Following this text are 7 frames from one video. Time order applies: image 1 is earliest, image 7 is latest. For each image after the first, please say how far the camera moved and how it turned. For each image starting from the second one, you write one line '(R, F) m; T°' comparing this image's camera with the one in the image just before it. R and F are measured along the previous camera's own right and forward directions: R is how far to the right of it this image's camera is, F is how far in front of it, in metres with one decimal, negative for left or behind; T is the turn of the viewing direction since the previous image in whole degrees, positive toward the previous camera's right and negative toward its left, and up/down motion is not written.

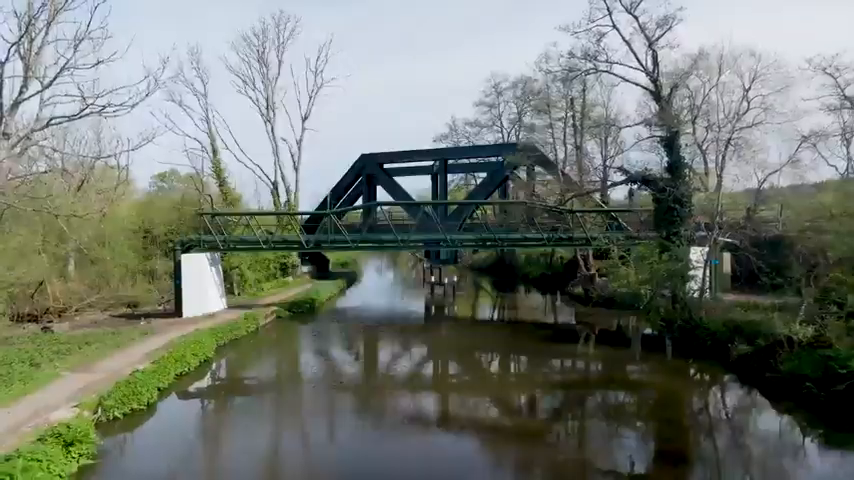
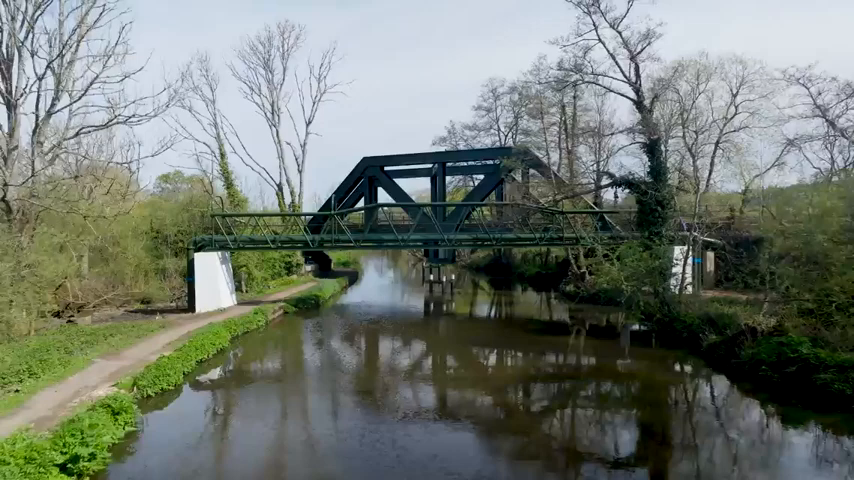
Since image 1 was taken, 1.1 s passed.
(0.0, -1.1) m; 0°
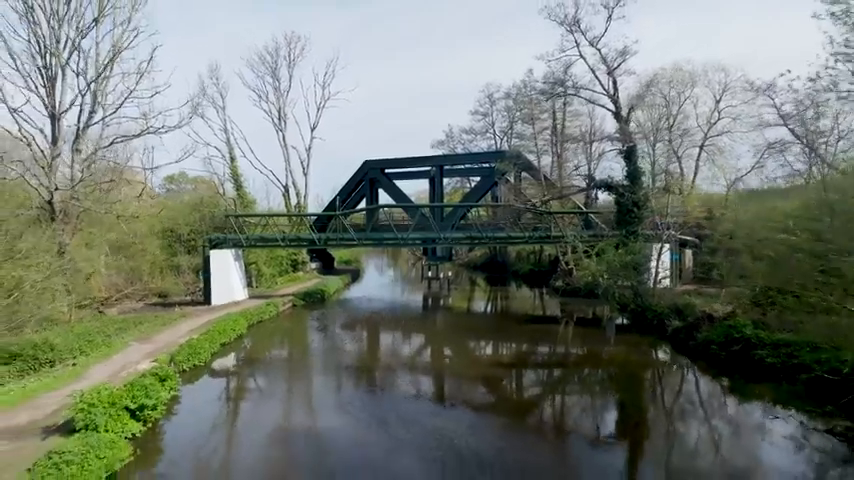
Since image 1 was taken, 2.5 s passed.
(+0.1, -1.5) m; 0°
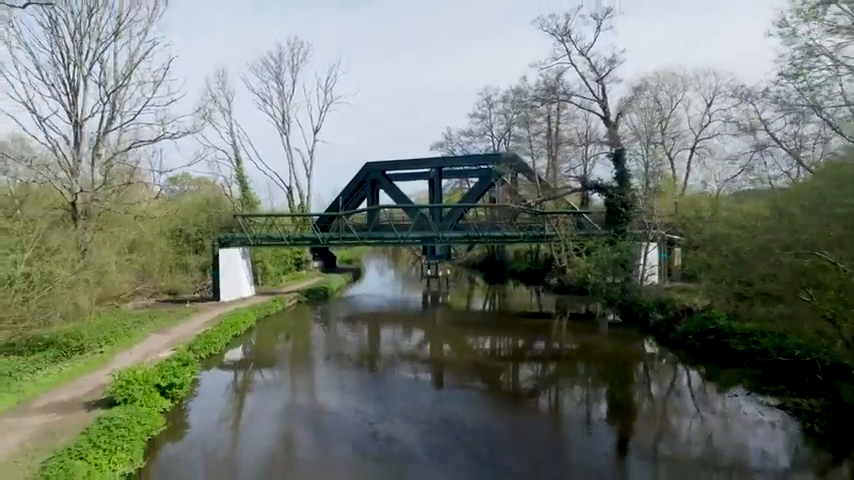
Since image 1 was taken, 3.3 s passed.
(+0.1, -0.9) m; 0°
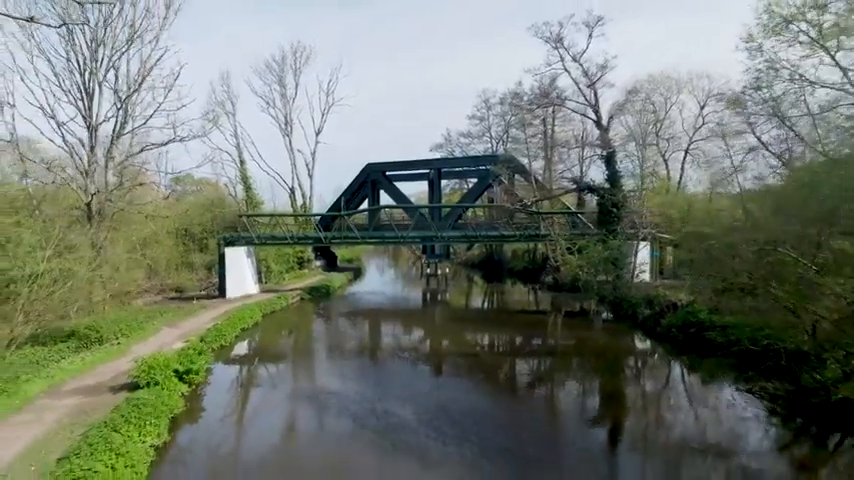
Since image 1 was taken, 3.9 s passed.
(+0.1, -0.7) m; 0°
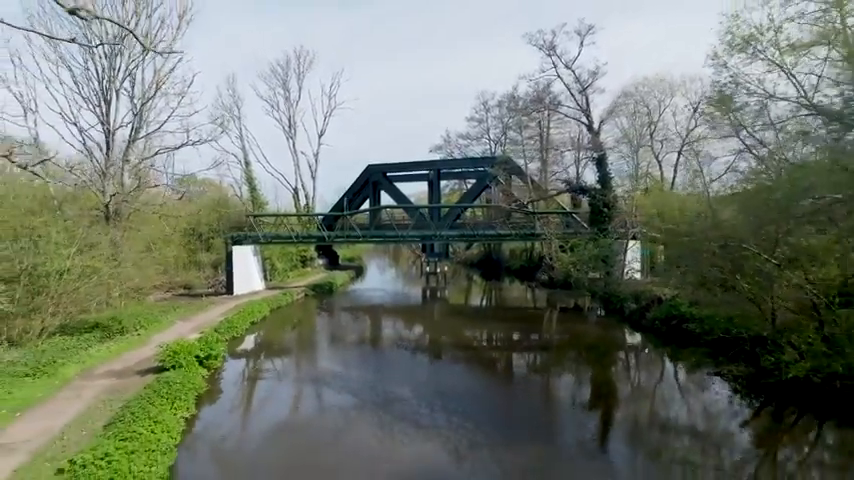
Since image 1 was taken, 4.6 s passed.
(0.0, -0.9) m; 0°
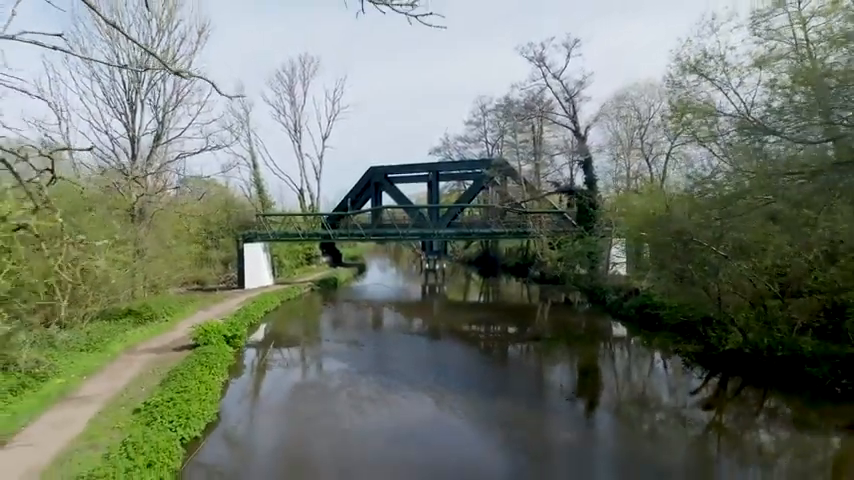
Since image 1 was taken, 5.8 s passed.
(+0.1, -1.5) m; 0°
